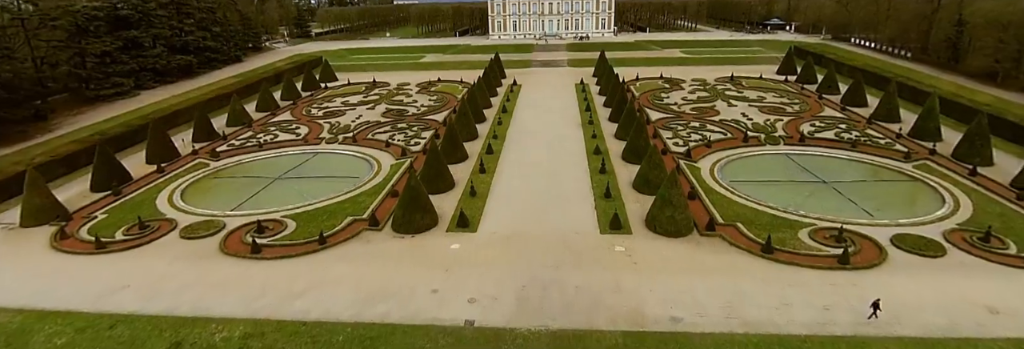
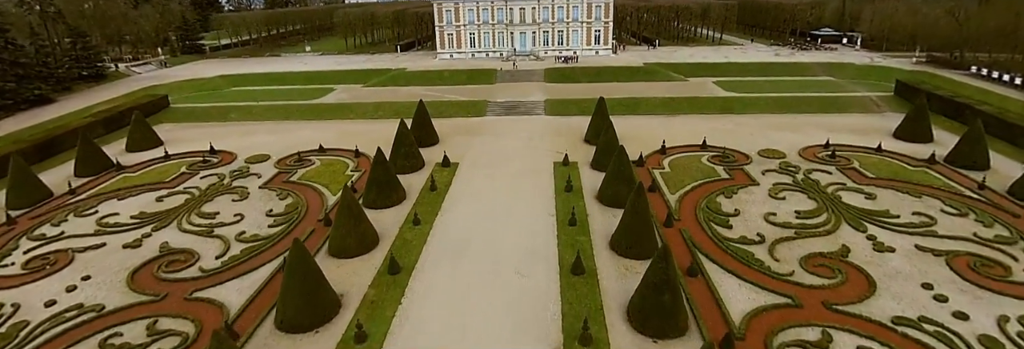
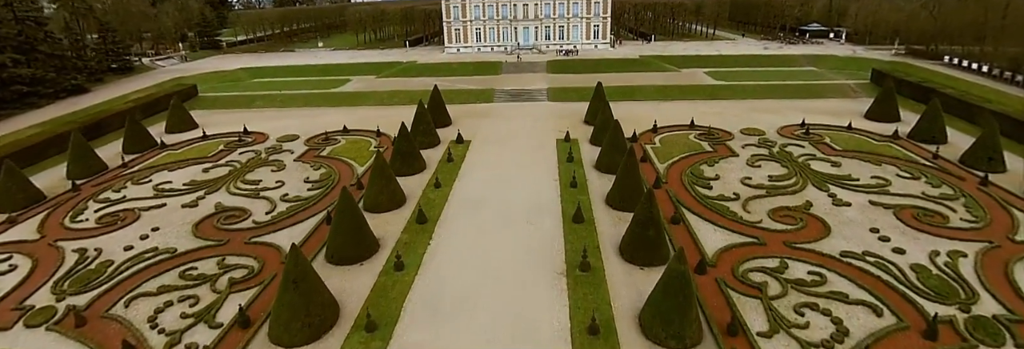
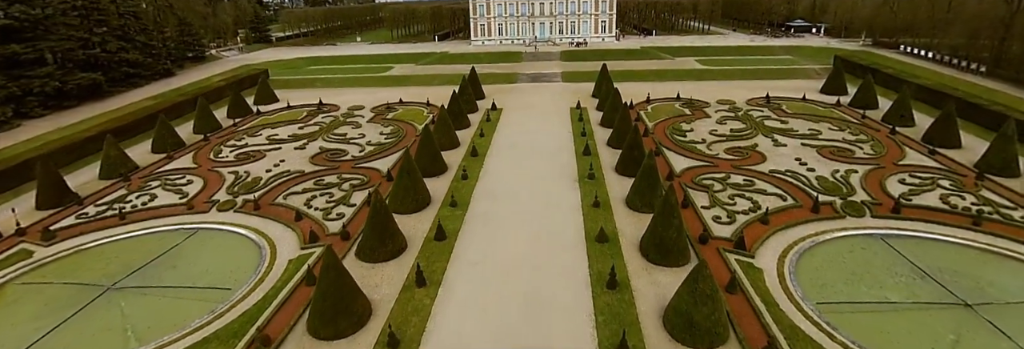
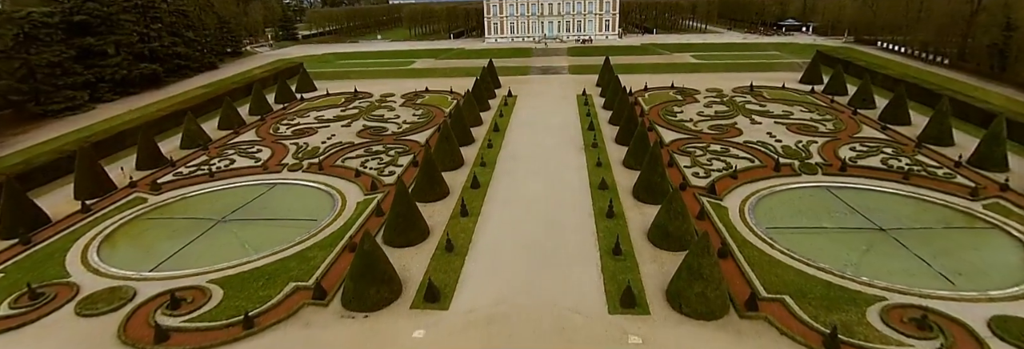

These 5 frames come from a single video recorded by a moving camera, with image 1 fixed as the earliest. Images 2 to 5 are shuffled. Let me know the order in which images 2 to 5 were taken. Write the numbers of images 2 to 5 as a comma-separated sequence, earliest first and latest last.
5, 4, 3, 2
